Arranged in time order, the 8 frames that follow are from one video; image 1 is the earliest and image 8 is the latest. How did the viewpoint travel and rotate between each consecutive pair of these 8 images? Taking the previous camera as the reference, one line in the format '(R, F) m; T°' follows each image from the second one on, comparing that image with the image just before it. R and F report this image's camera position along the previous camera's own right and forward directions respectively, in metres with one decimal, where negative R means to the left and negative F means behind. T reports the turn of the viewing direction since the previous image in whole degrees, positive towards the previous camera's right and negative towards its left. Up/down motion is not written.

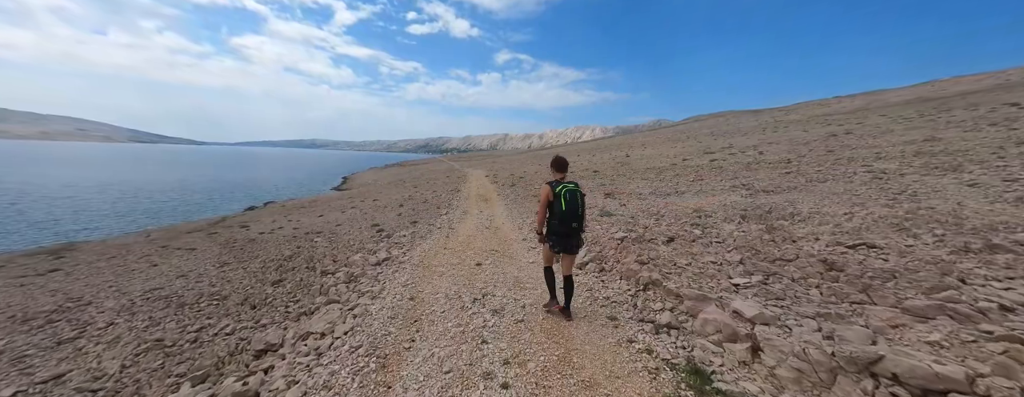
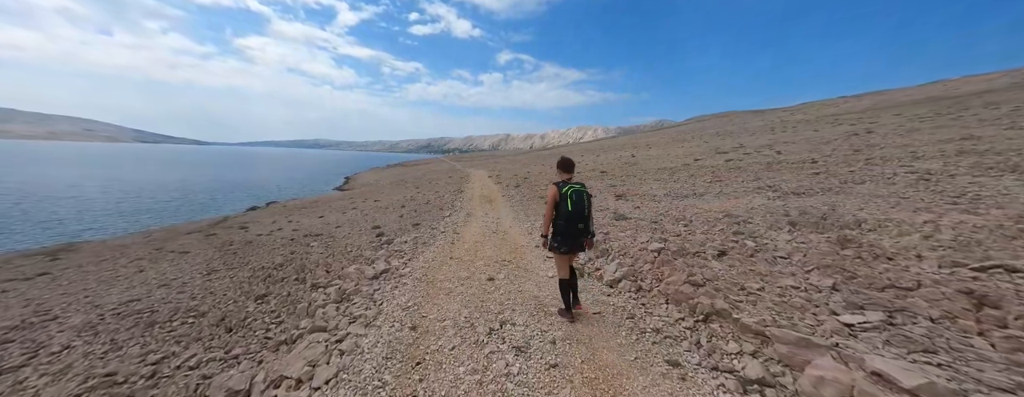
(-0.4, +1.0) m; 0°
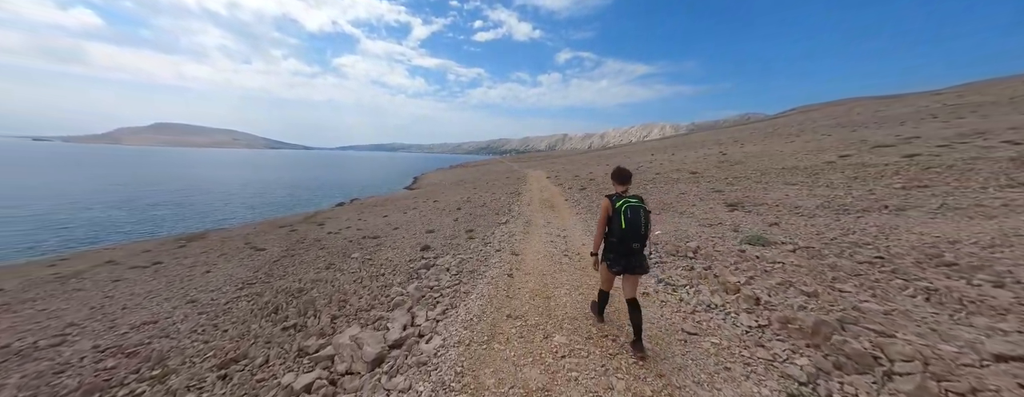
(-0.9, +3.5) m; -12°
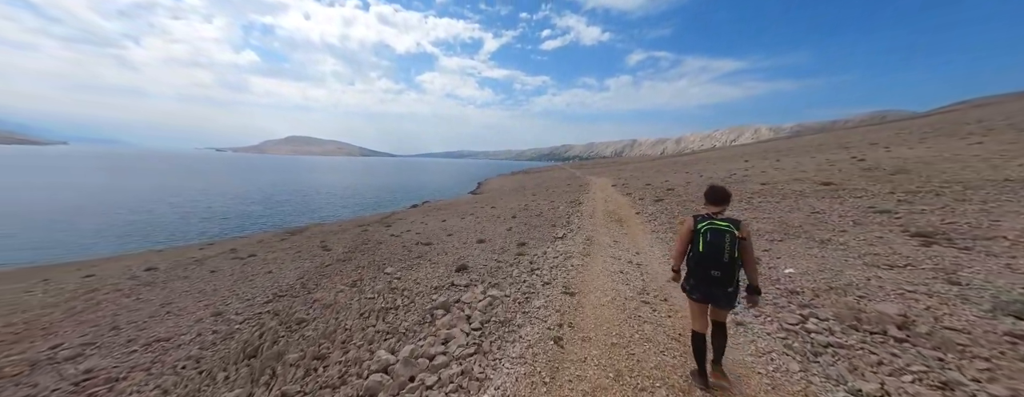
(+0.1, +2.7) m; -13°
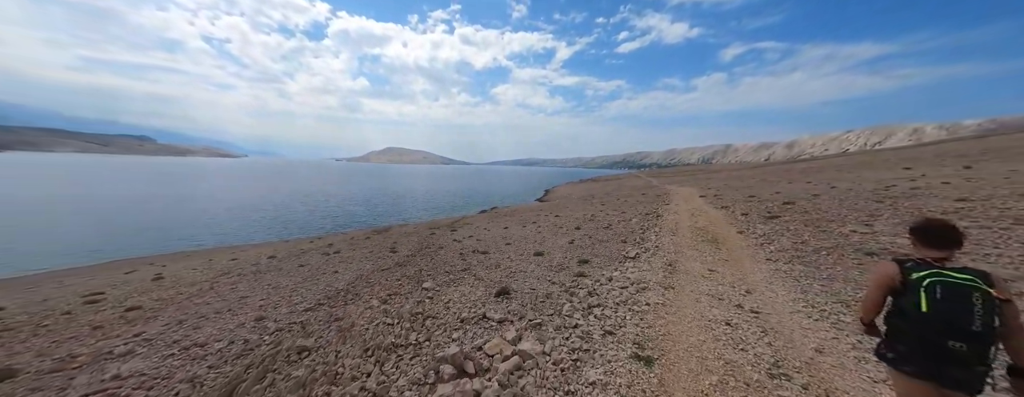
(+0.4, +2.1) m; -14°
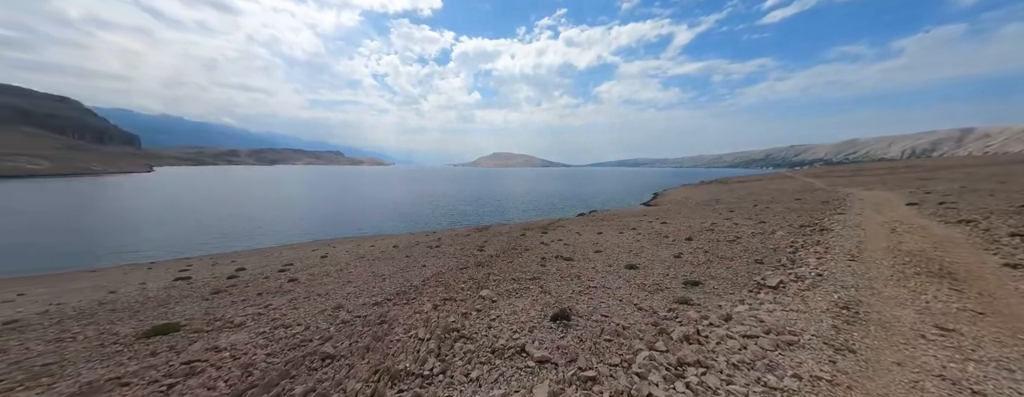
(+0.9, +1.7) m; -21°
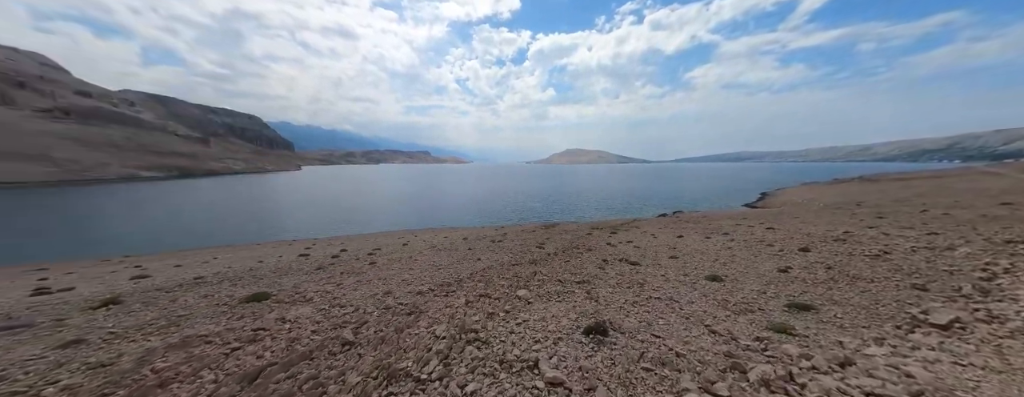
(+1.0, +0.7) m; -15°
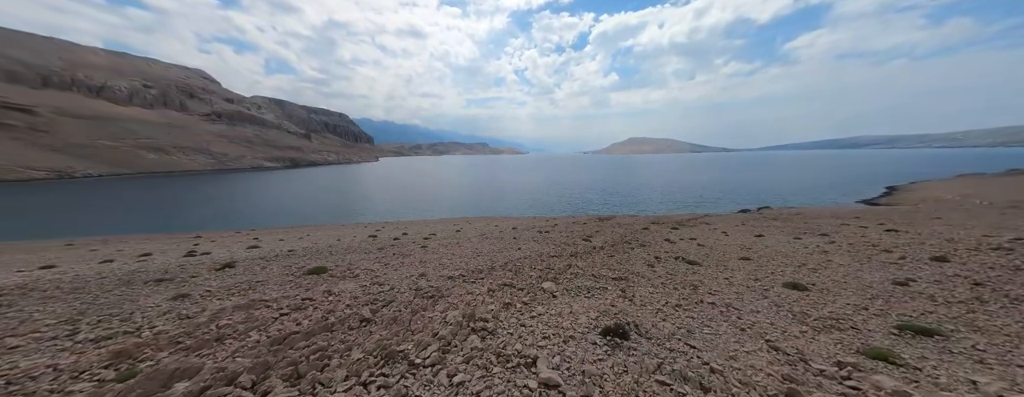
(+0.9, +0.3) m; -11°
